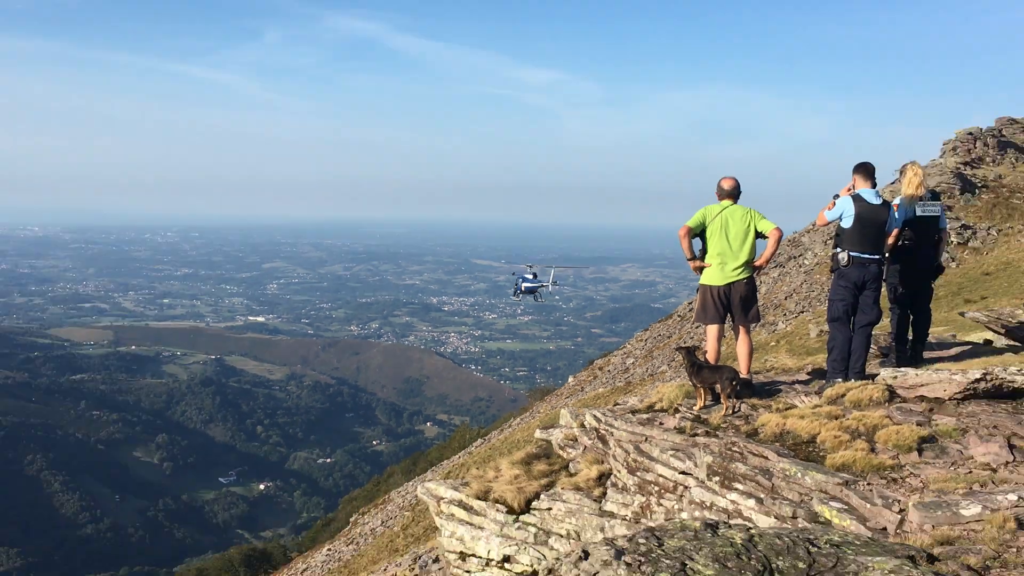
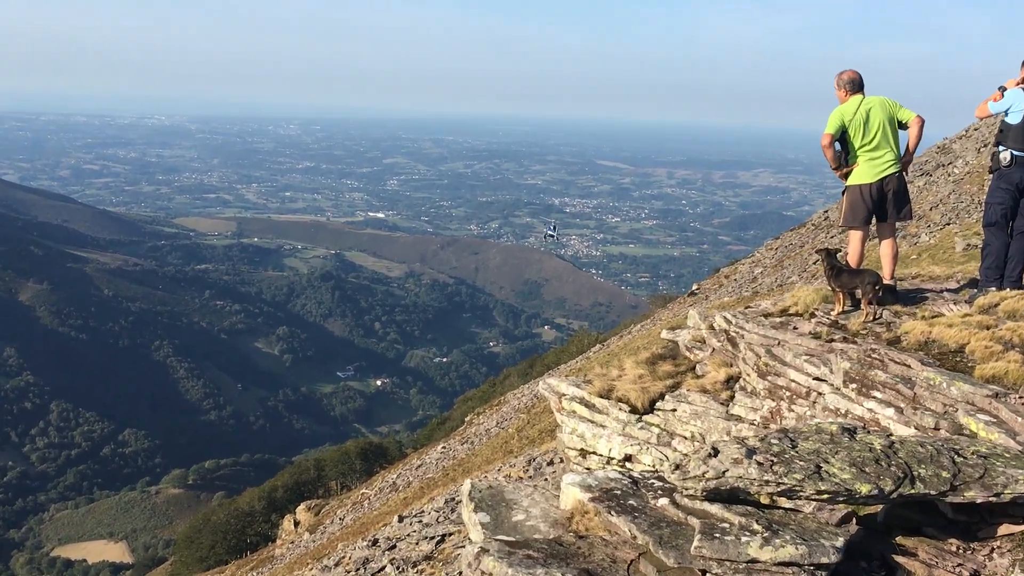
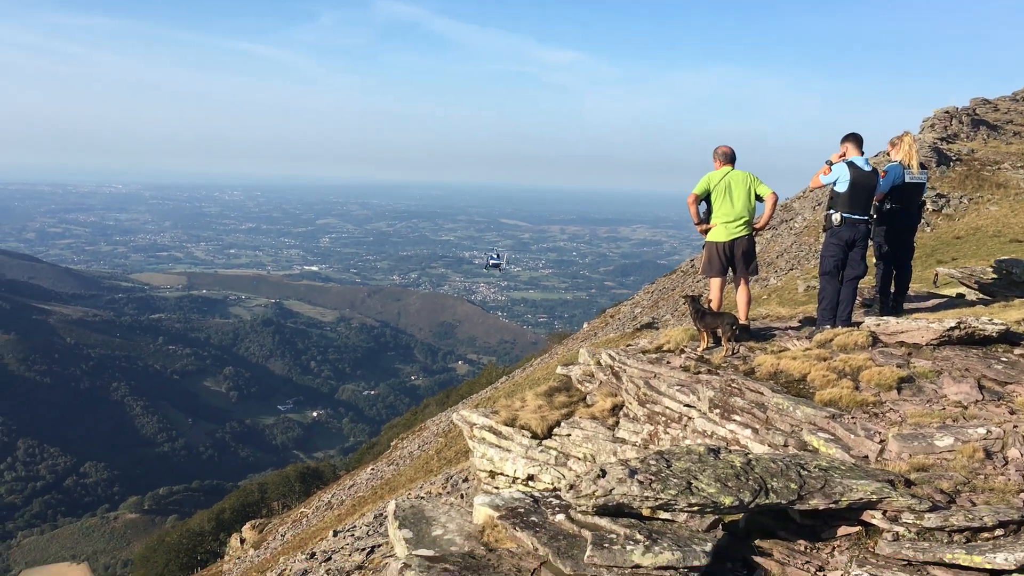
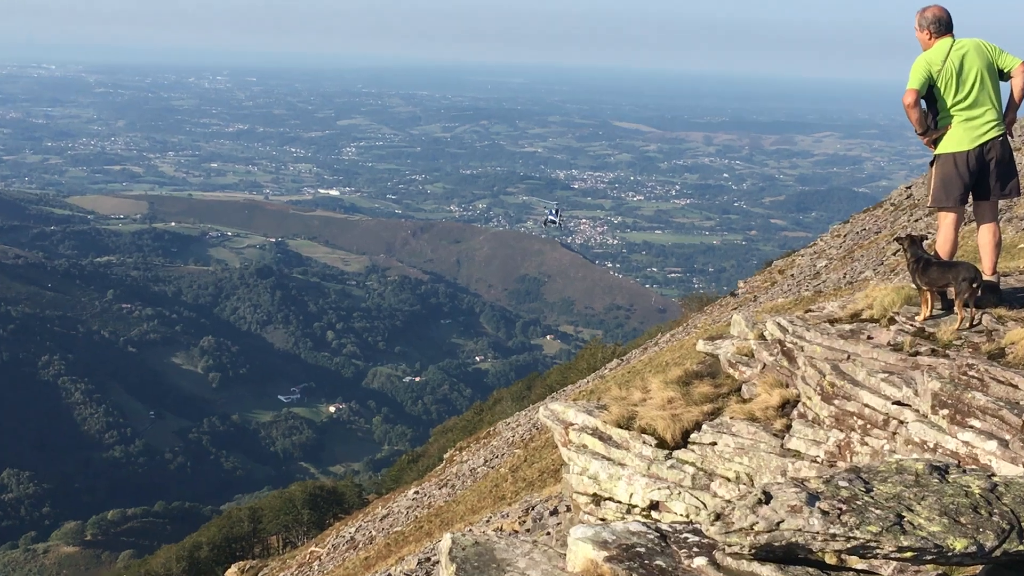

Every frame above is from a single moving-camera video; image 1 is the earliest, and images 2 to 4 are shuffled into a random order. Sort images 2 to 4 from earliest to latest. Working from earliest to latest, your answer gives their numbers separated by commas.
3, 2, 4
